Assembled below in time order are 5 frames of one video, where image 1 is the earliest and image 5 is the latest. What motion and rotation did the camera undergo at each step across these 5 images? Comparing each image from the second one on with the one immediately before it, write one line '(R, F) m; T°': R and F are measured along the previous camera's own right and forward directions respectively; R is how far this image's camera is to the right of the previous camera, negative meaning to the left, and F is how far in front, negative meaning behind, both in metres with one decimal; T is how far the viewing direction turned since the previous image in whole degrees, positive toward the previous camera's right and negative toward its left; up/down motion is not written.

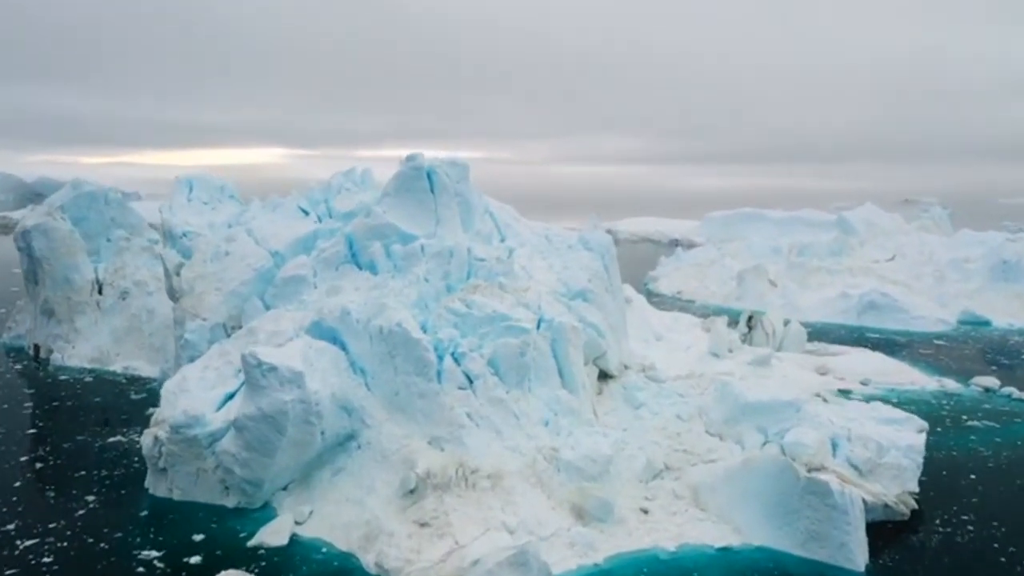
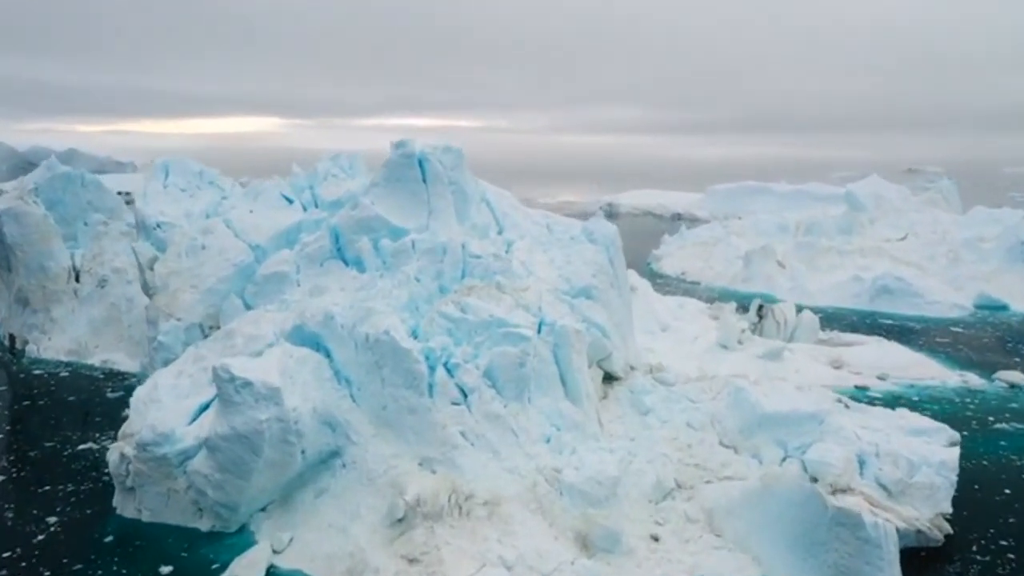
(0.0, +1.0) m; 0°
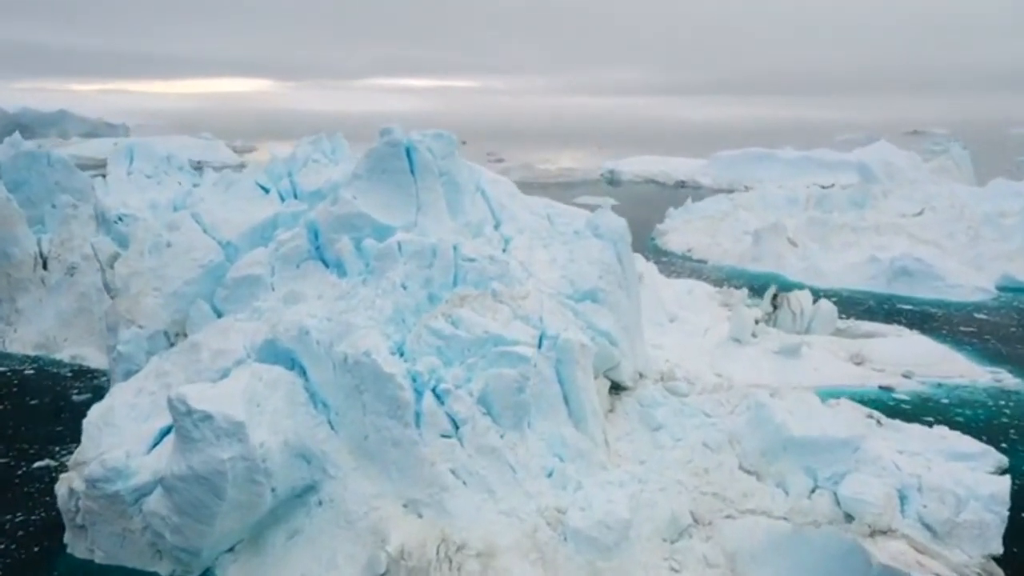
(0.0, +1.2) m; 0°
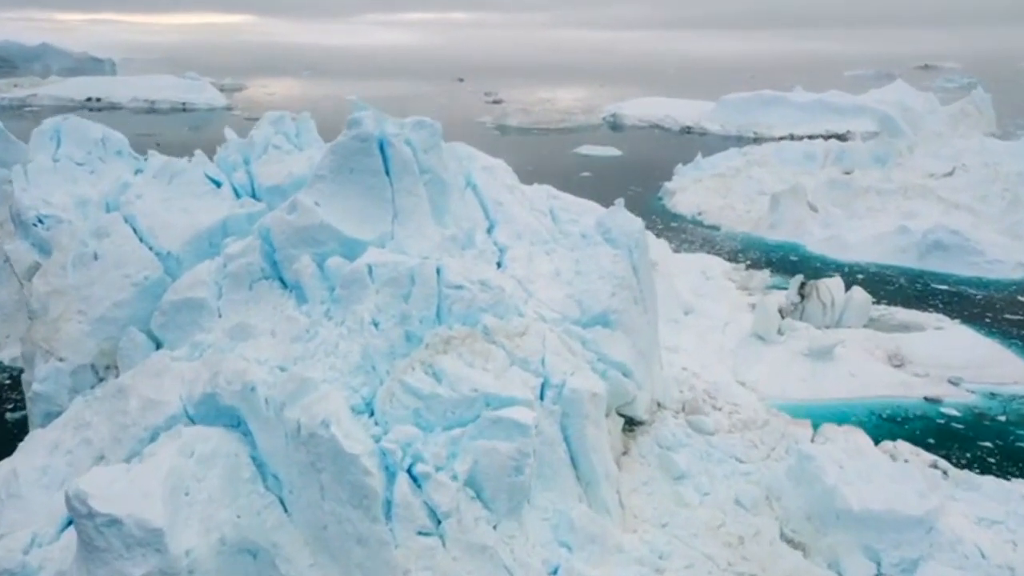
(0.0, +2.0) m; 0°
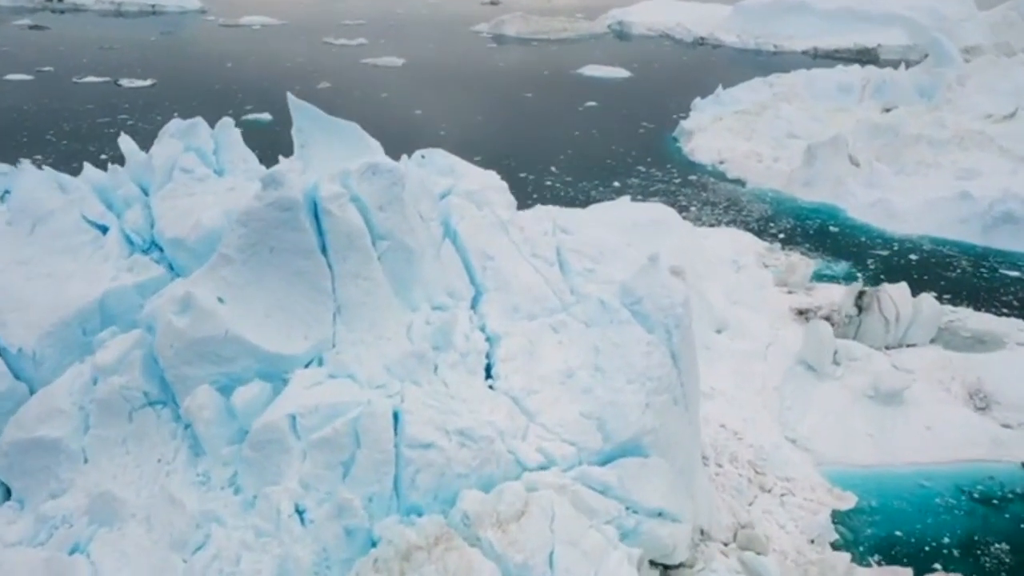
(0.0, +3.0) m; 0°
